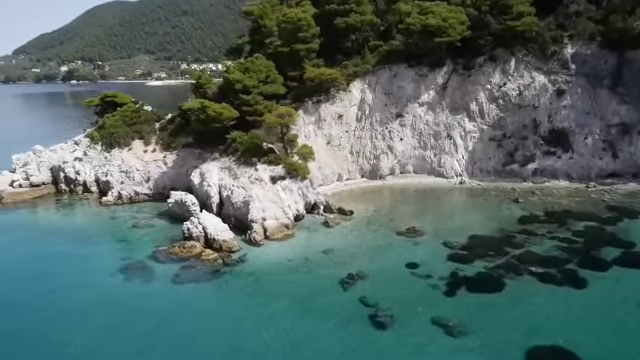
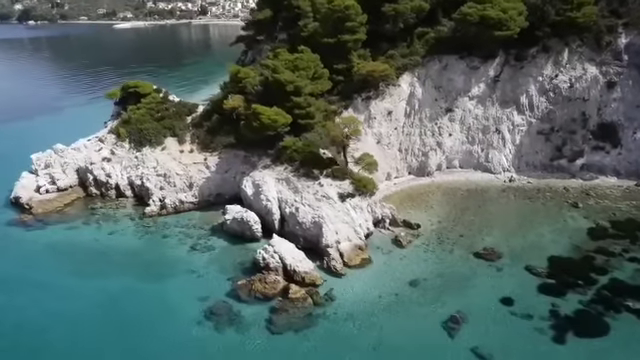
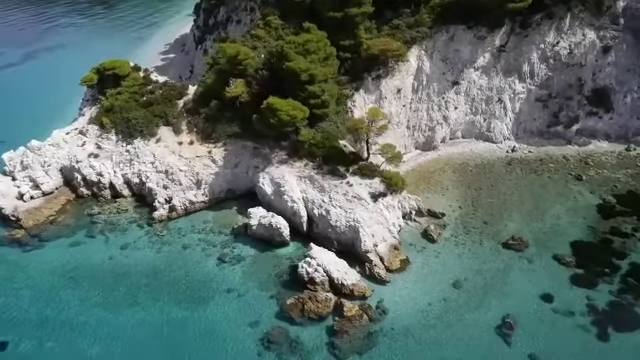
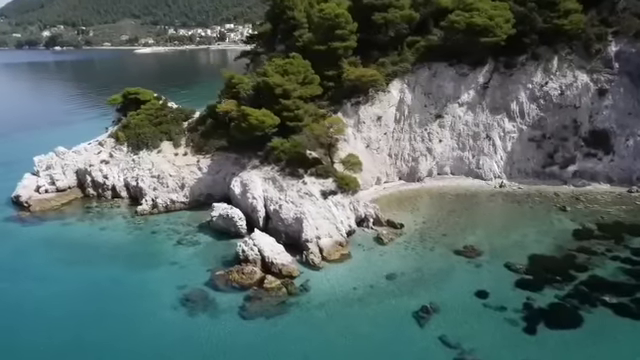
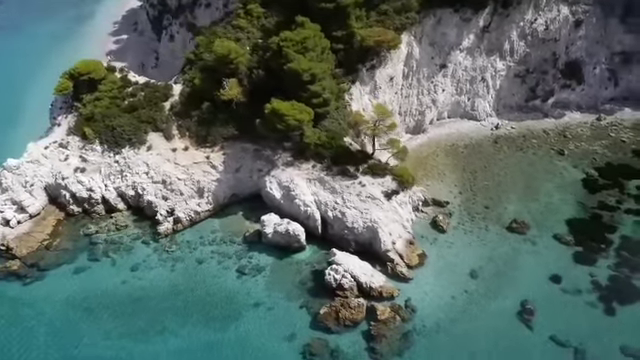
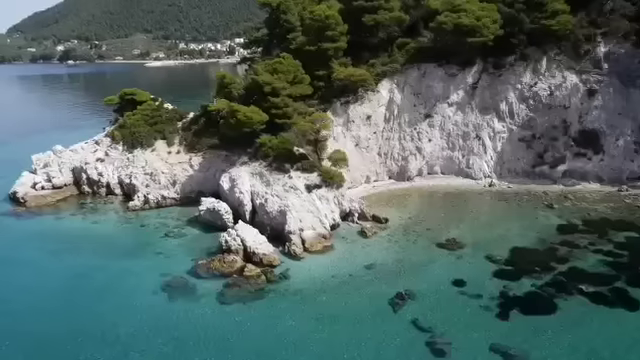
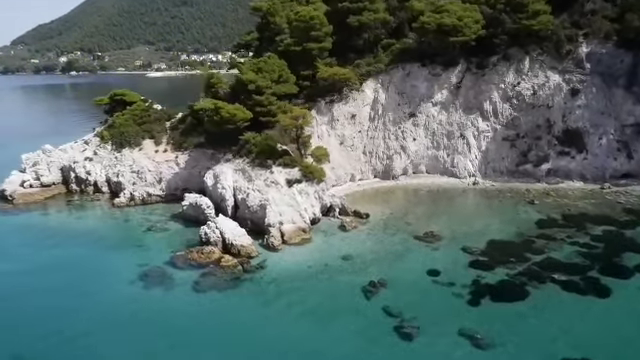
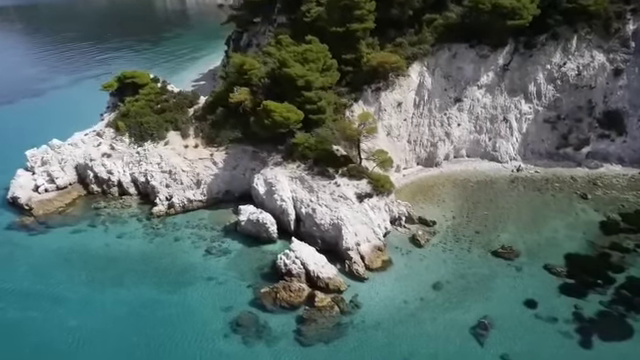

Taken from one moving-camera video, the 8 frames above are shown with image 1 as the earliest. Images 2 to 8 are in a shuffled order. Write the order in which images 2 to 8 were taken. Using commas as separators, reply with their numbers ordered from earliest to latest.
7, 6, 4, 2, 8, 3, 5
